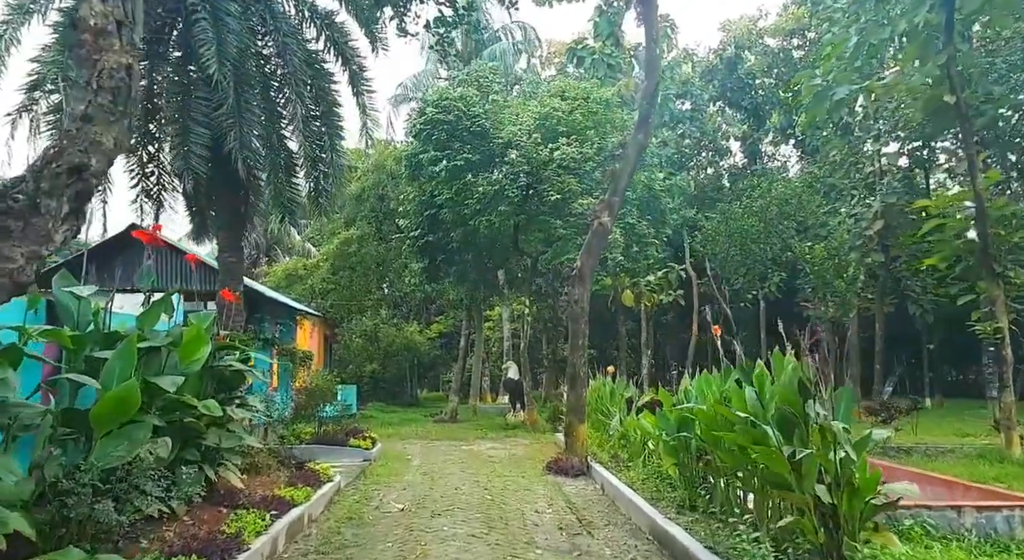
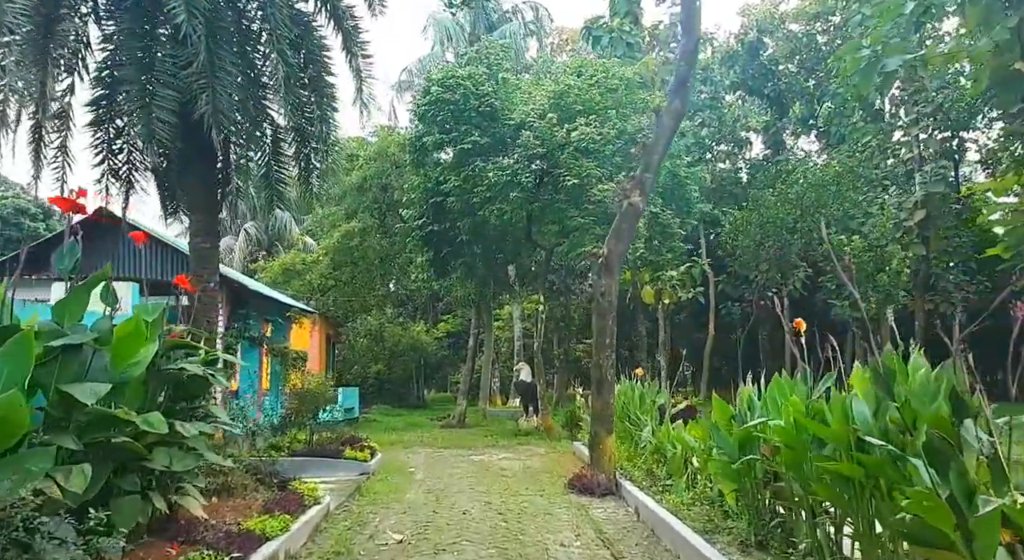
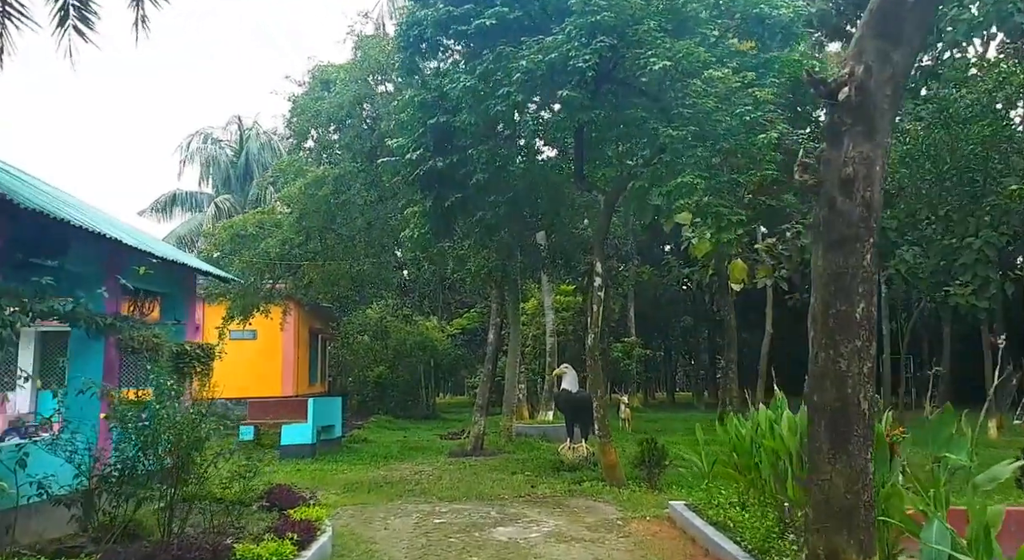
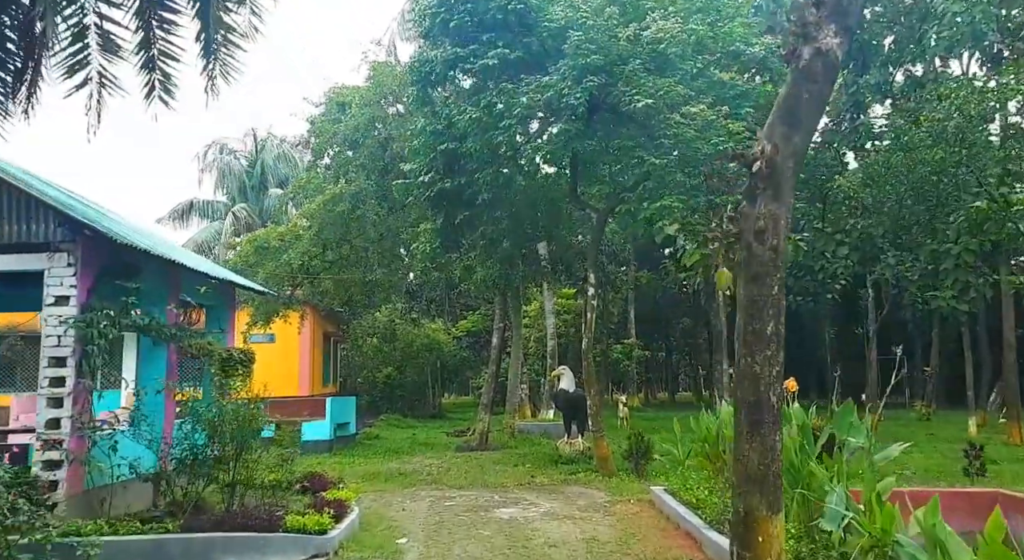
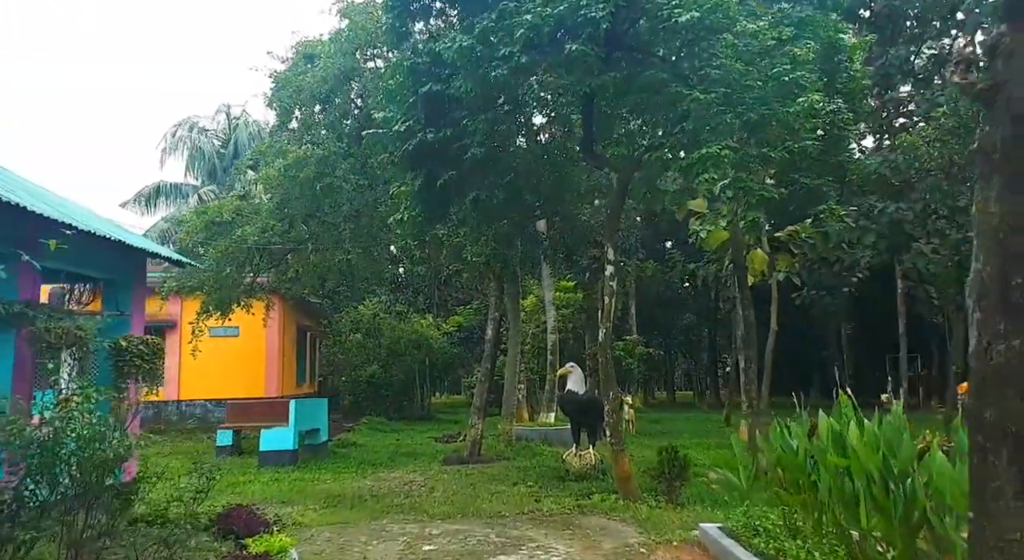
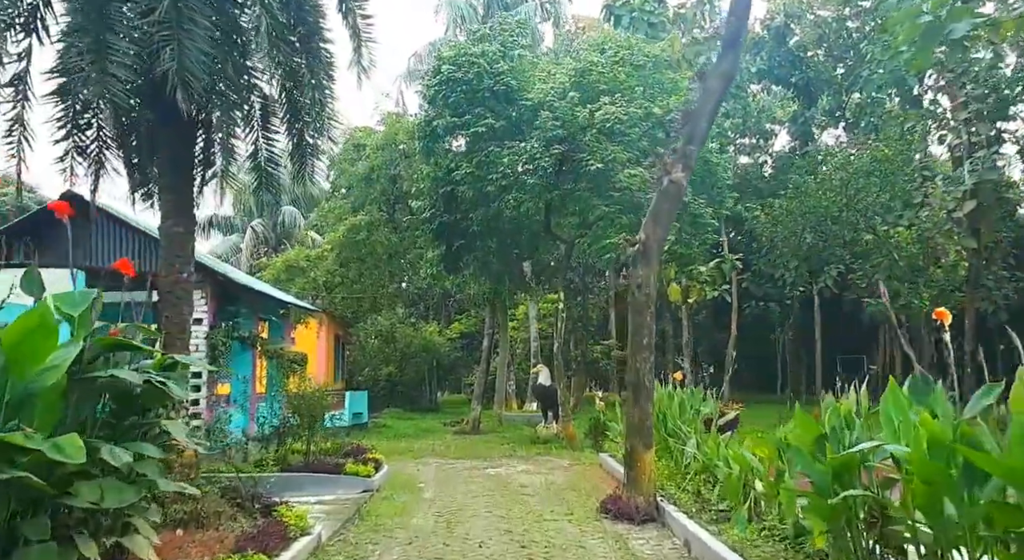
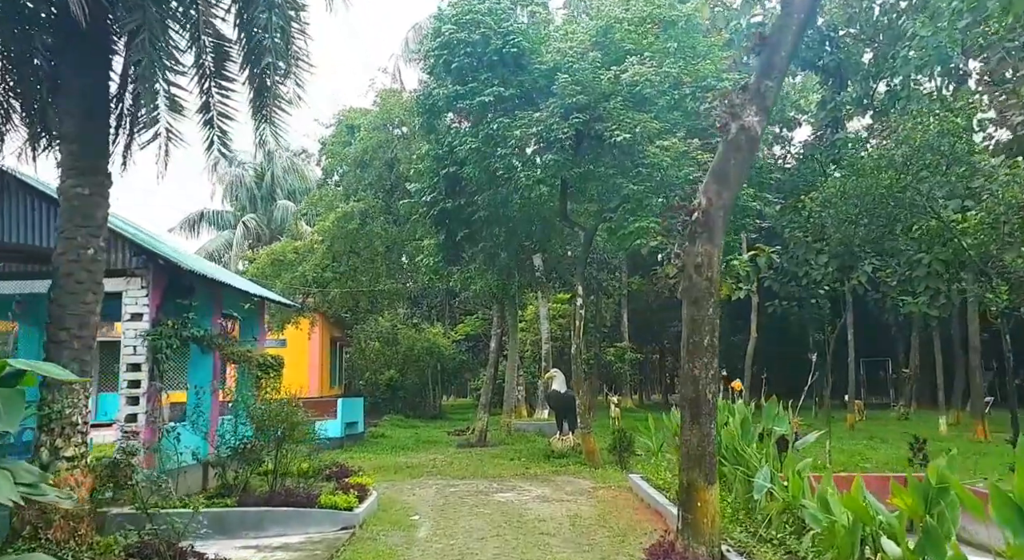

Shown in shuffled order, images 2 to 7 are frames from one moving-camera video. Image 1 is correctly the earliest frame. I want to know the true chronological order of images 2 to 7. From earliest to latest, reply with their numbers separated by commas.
2, 6, 7, 4, 3, 5
